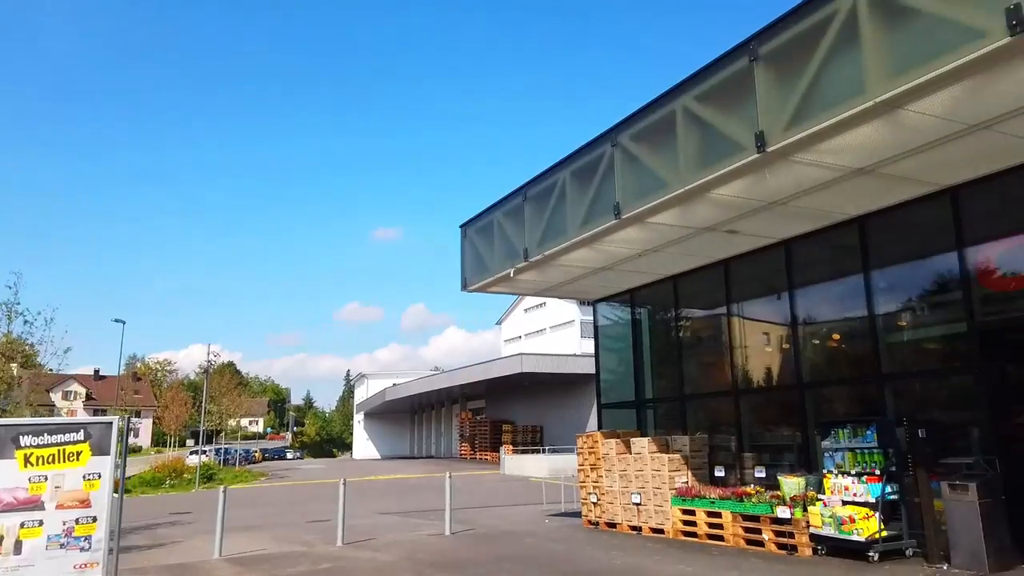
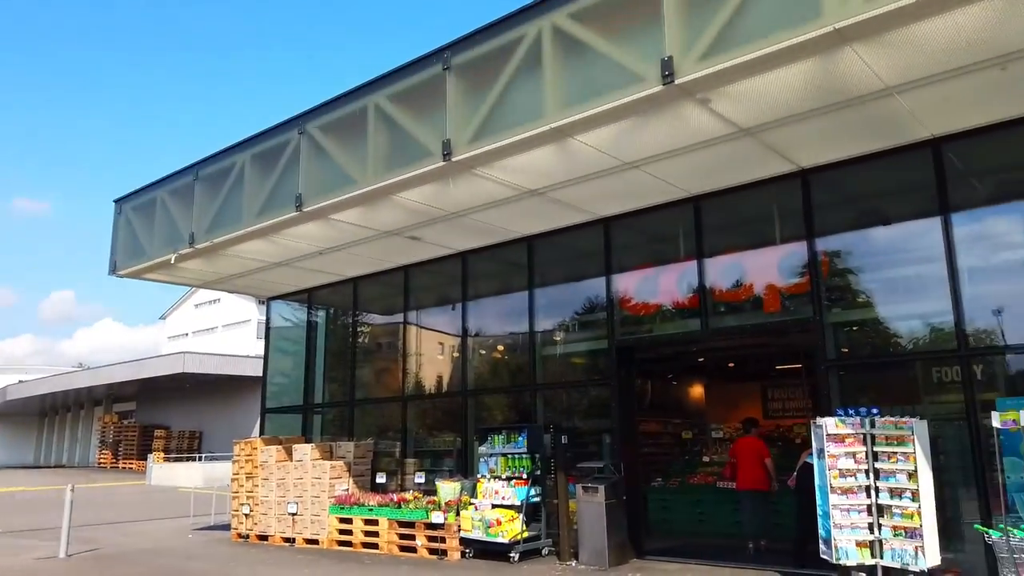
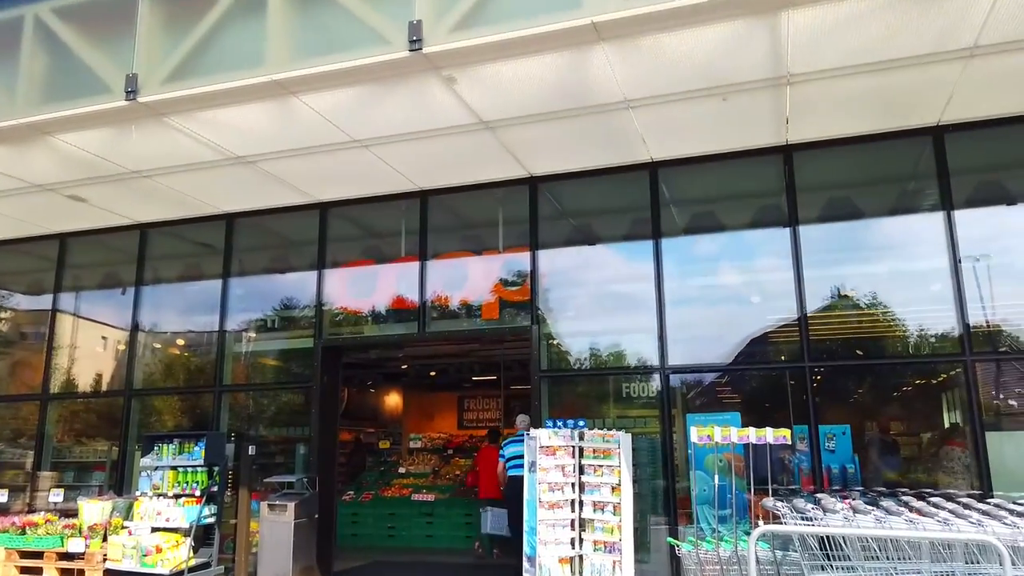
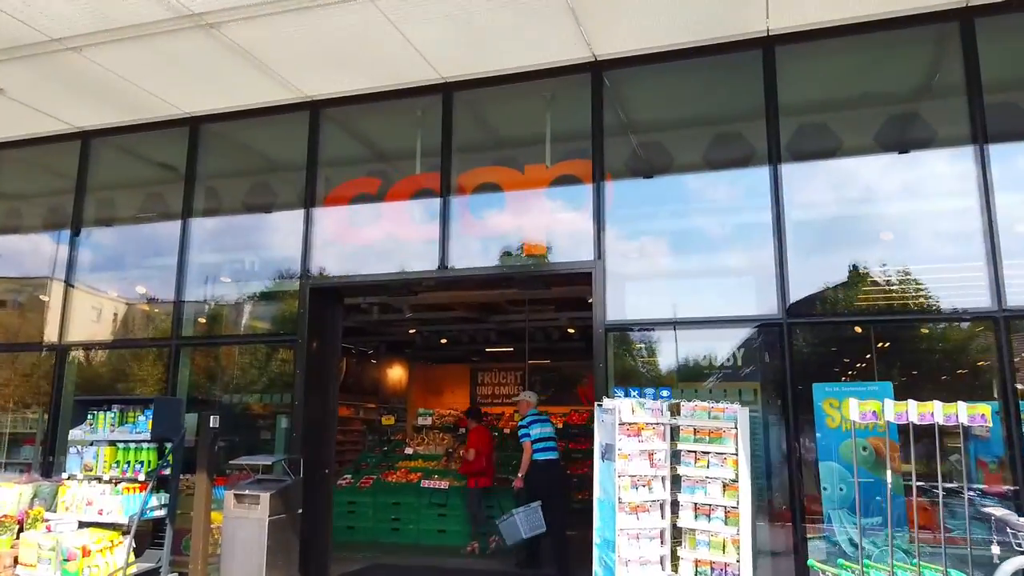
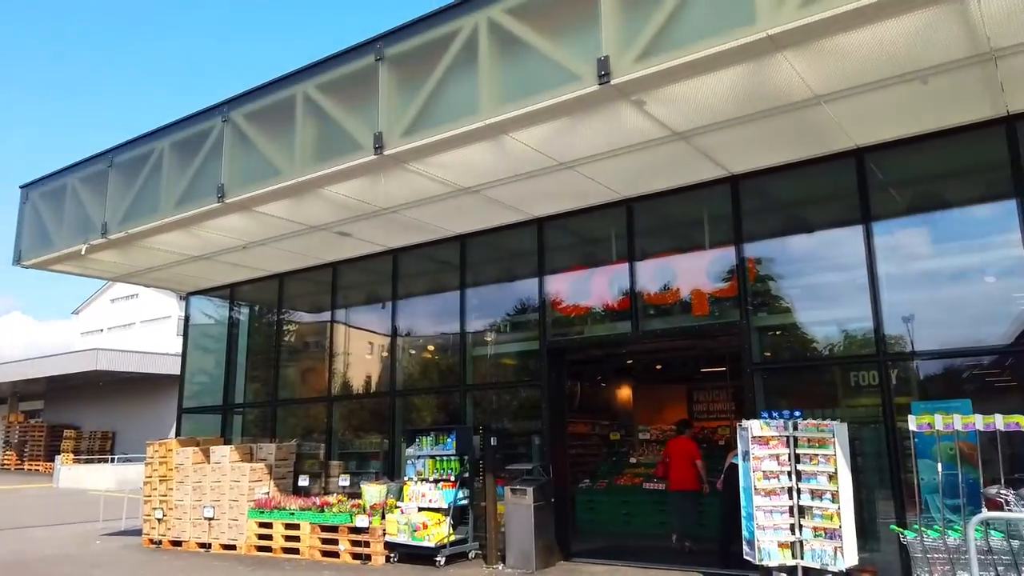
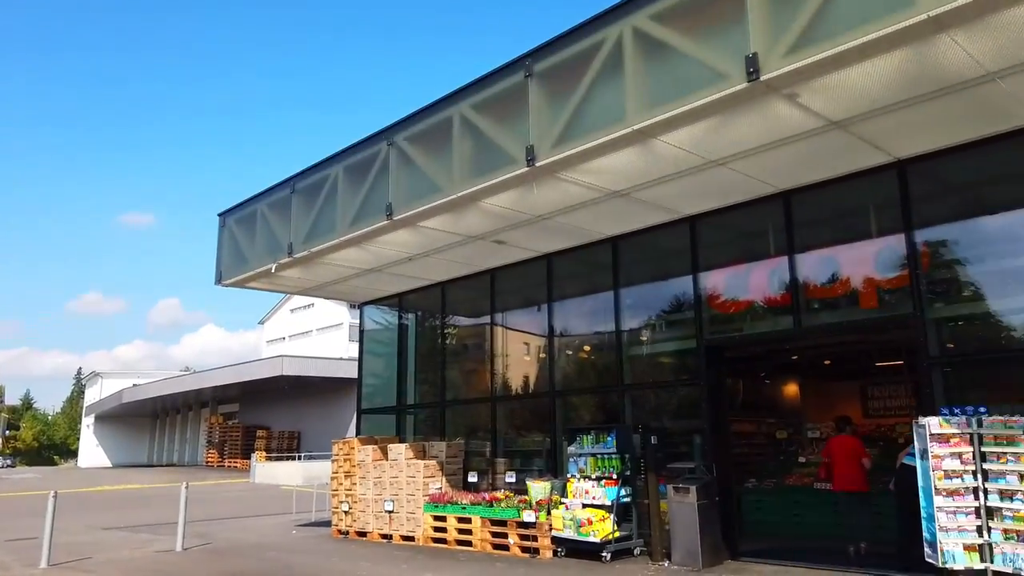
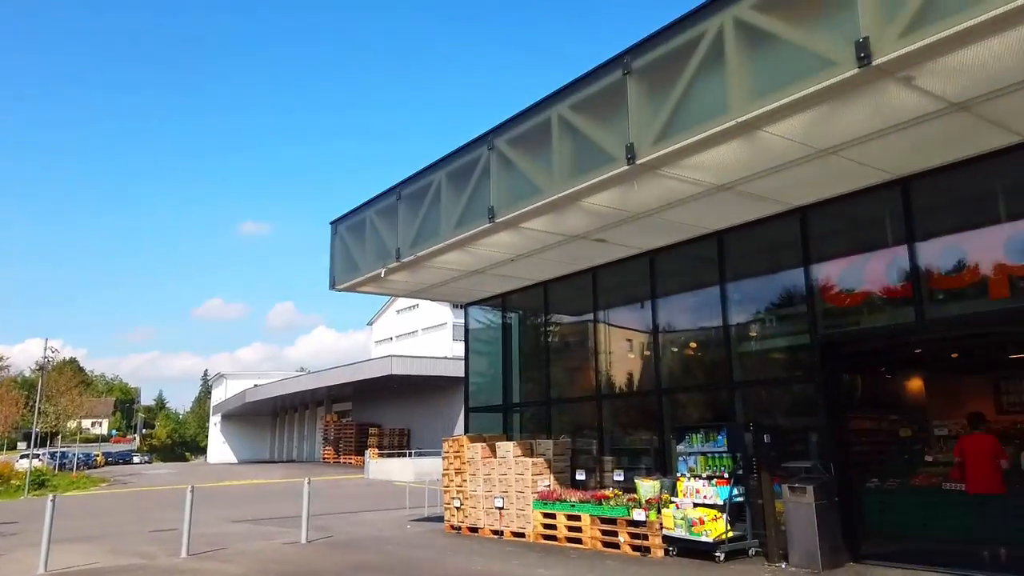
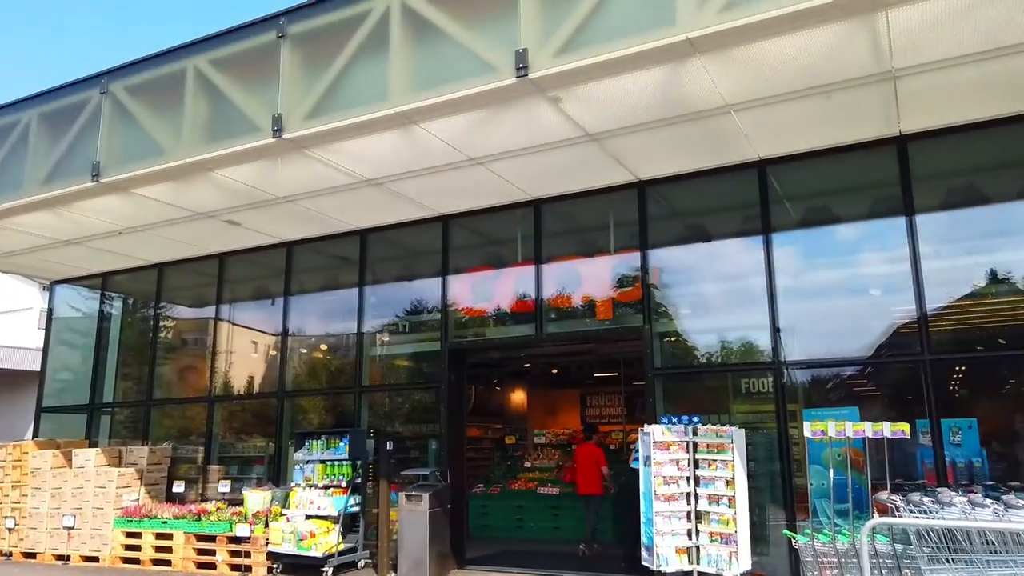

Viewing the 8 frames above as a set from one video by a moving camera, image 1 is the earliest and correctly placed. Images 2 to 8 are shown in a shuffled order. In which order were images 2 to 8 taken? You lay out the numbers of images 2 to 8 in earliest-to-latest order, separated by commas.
7, 6, 2, 5, 8, 3, 4
